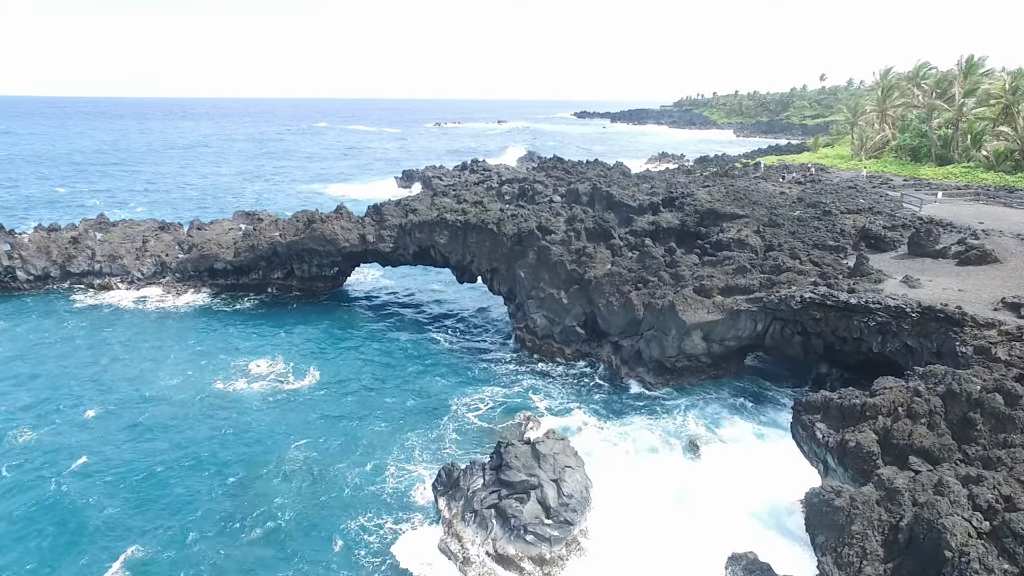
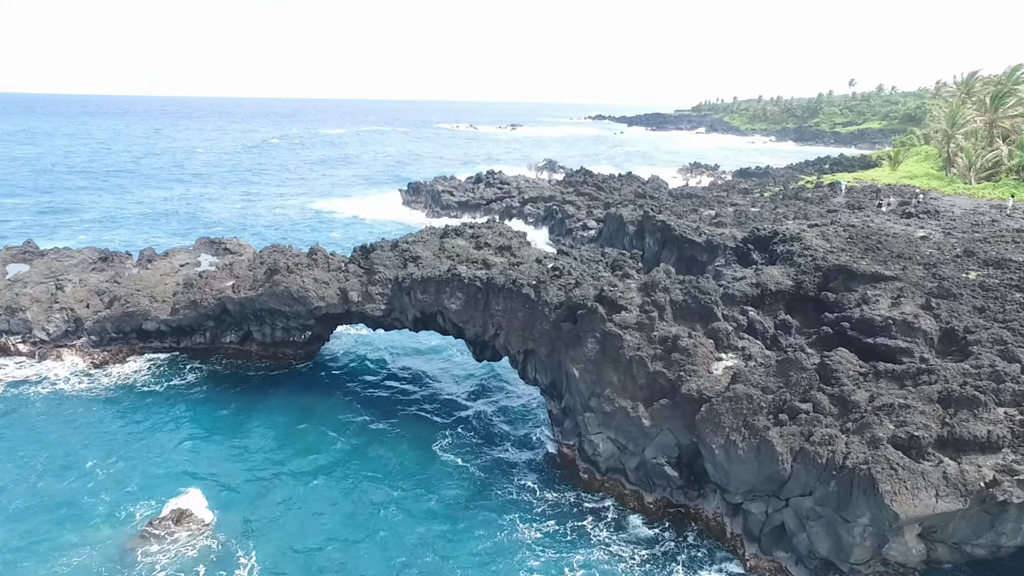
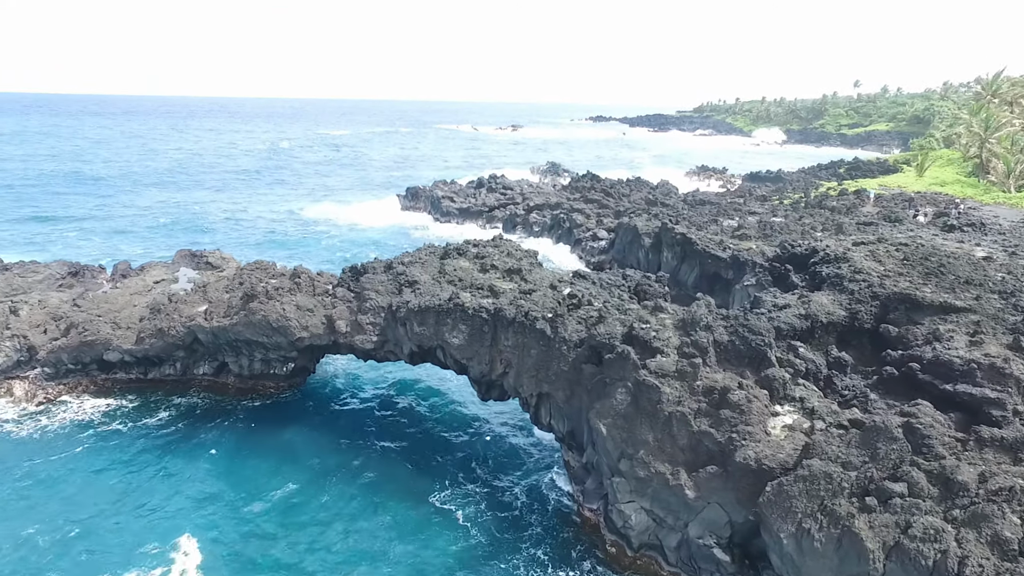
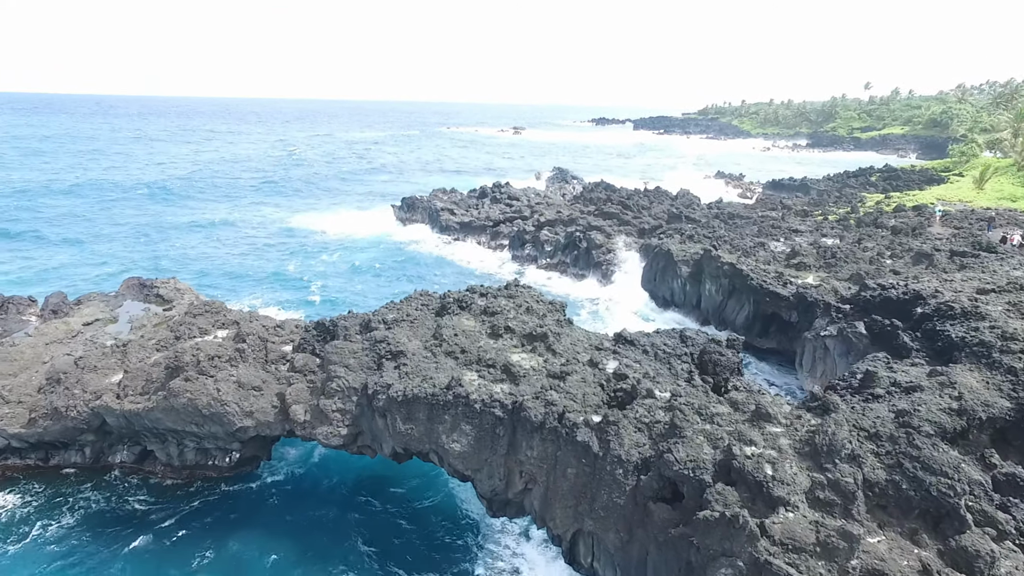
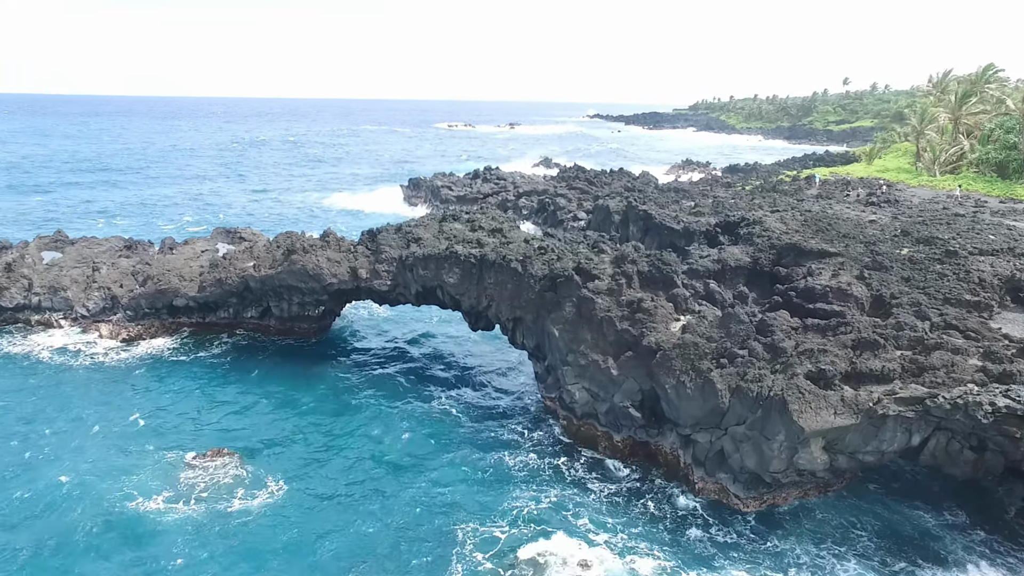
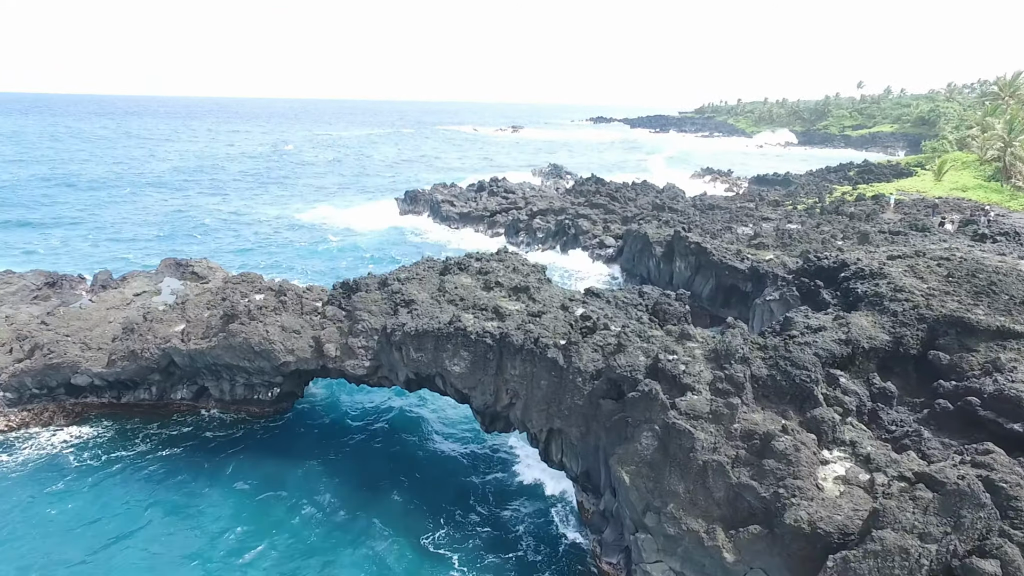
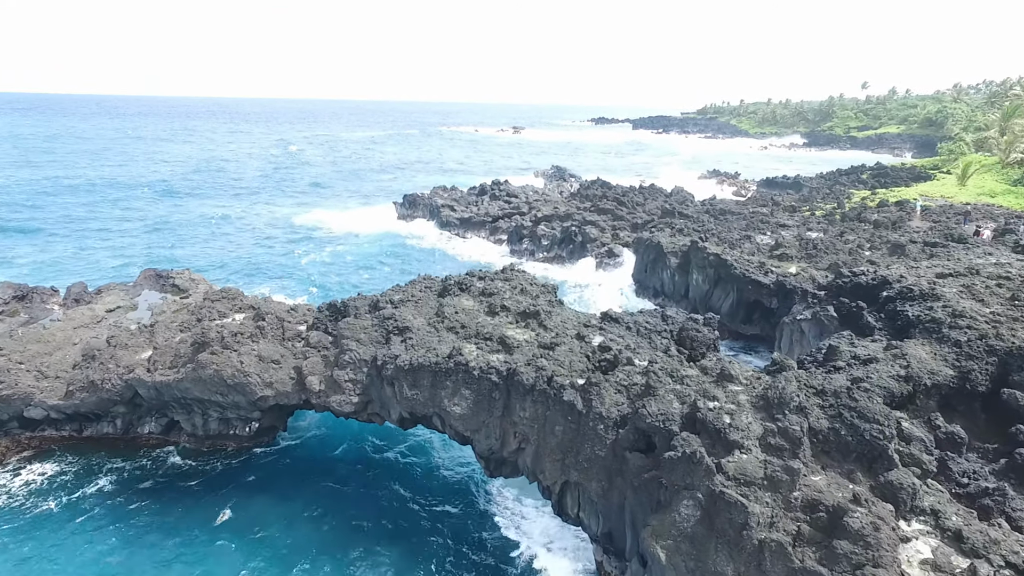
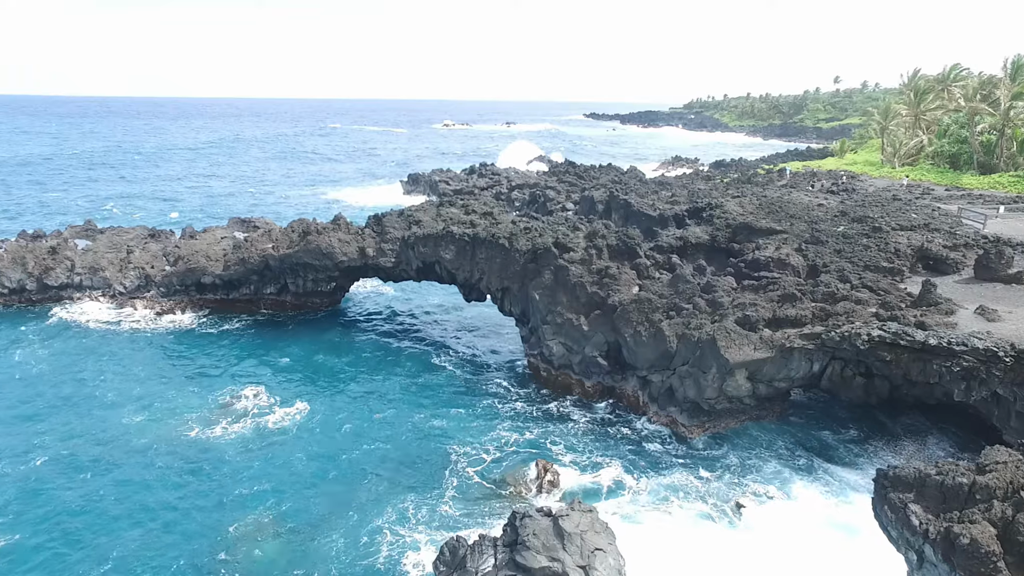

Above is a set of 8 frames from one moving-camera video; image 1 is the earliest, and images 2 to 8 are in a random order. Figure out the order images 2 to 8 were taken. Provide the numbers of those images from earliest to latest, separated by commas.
8, 5, 2, 3, 6, 7, 4
